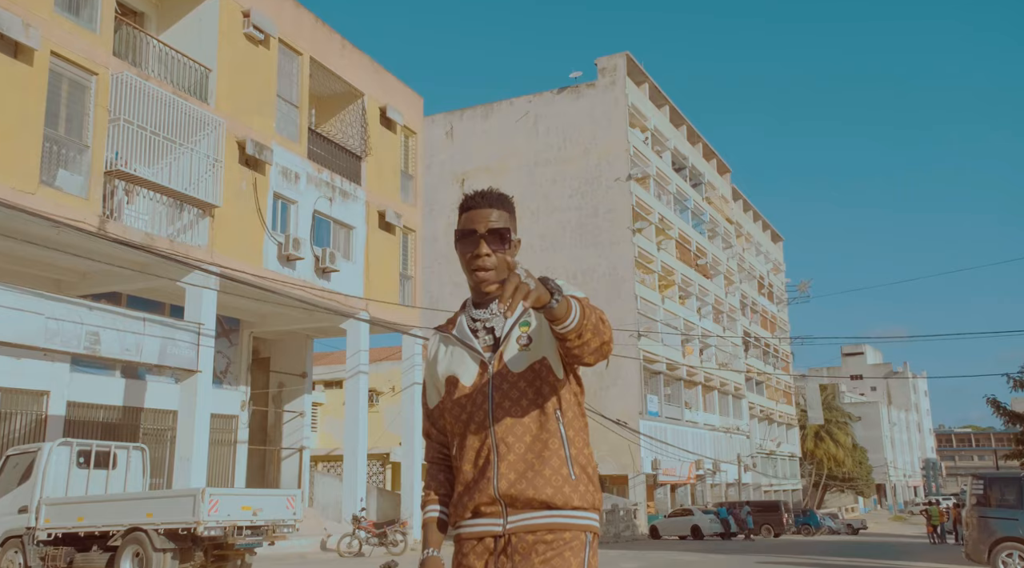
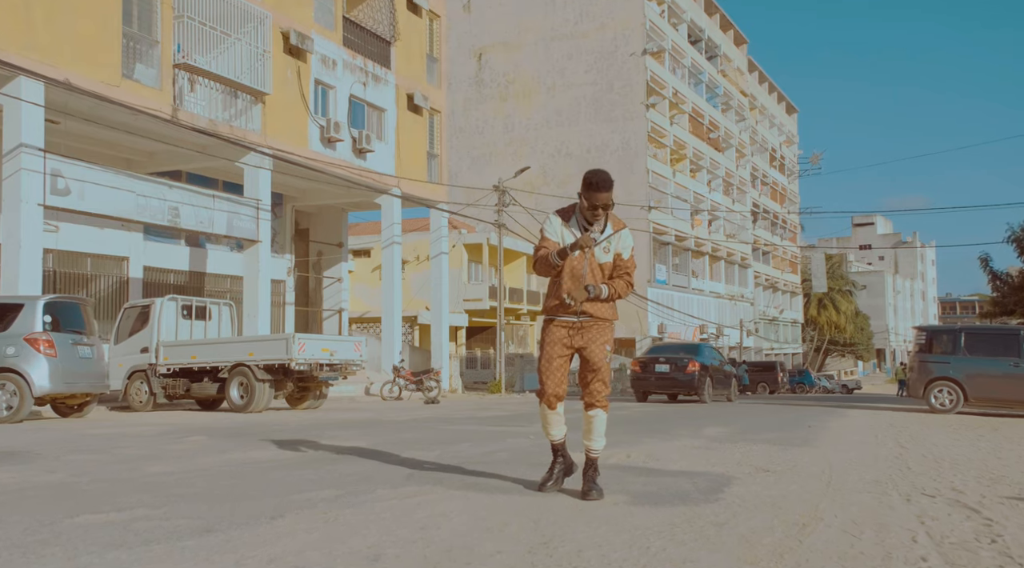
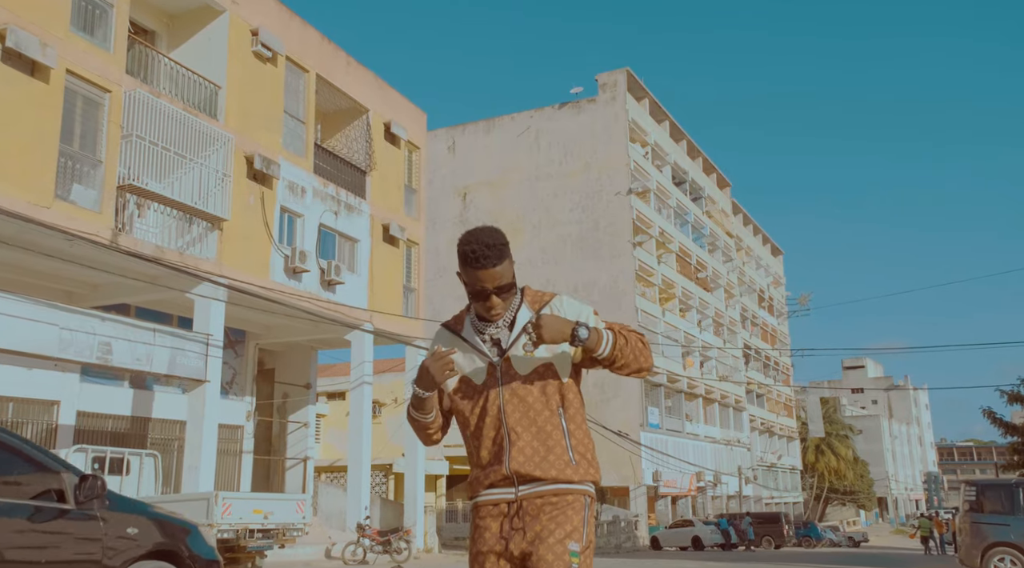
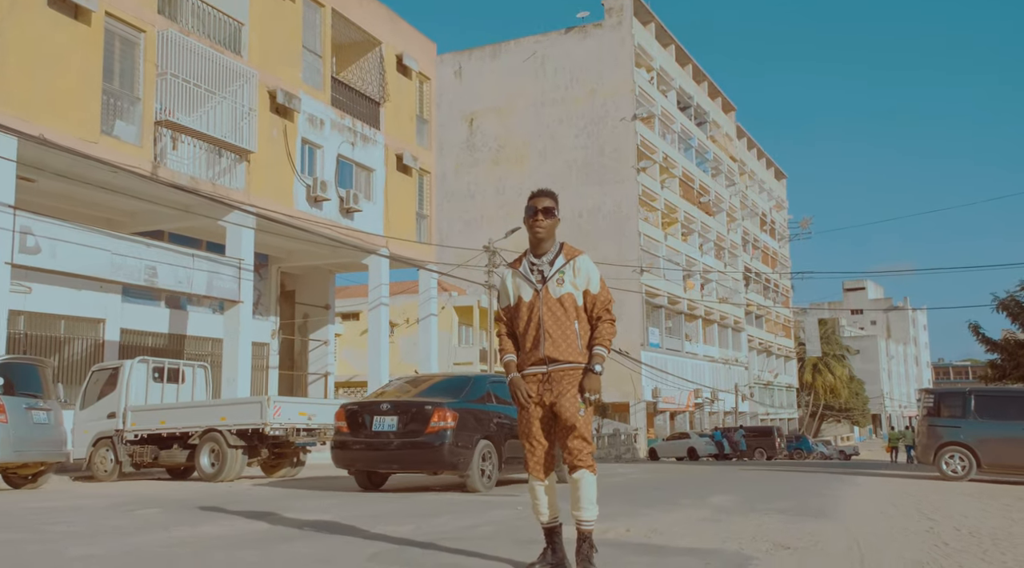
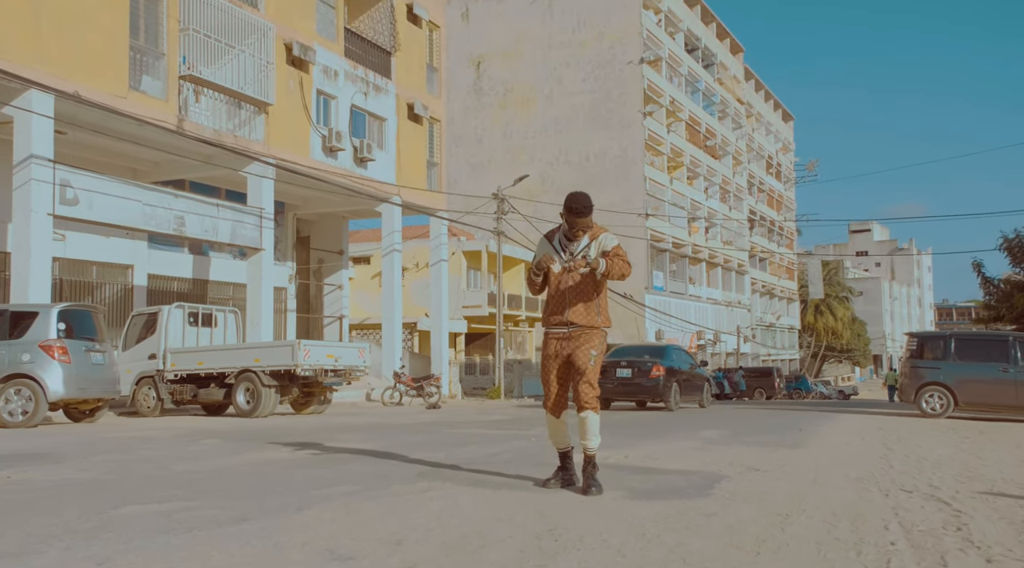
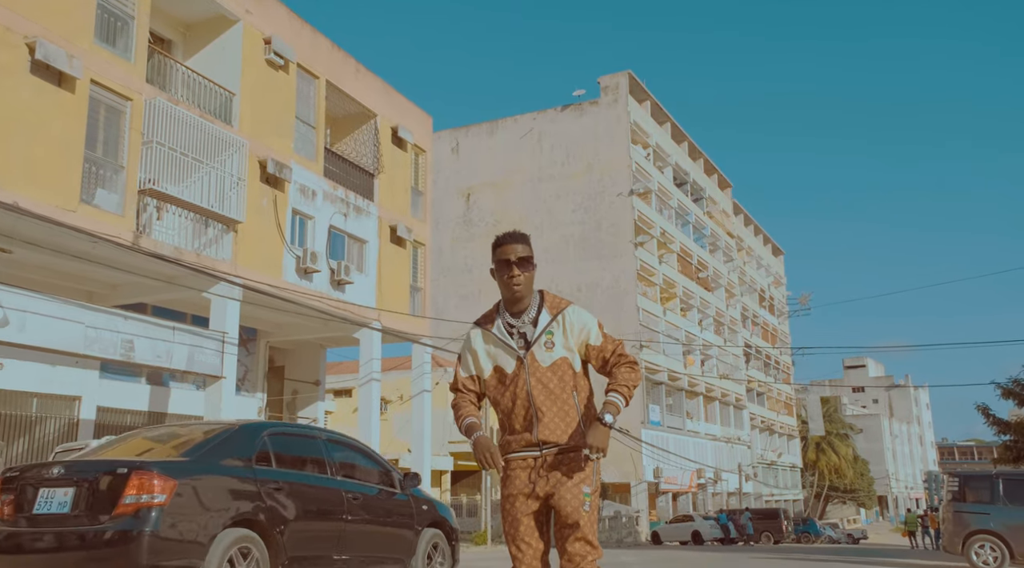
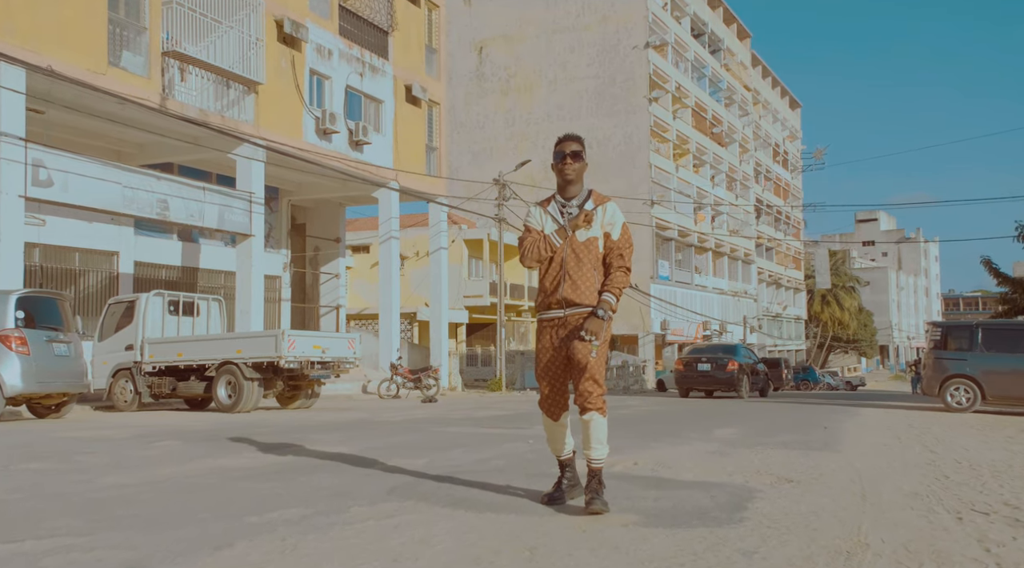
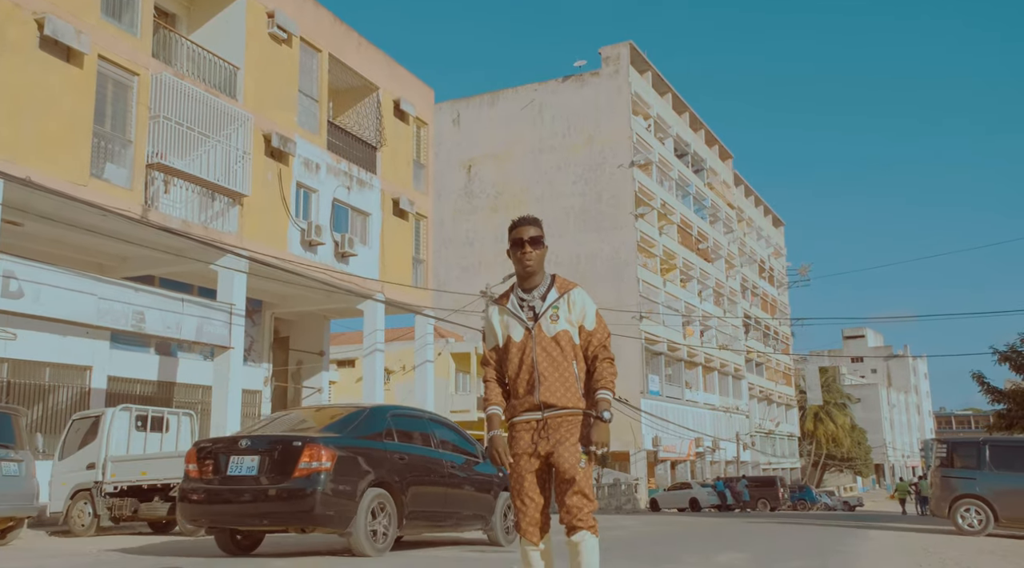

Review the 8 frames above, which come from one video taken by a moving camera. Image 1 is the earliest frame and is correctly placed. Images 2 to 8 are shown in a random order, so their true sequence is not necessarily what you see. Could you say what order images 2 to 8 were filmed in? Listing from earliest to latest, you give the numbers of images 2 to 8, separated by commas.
3, 6, 8, 4, 5, 2, 7
